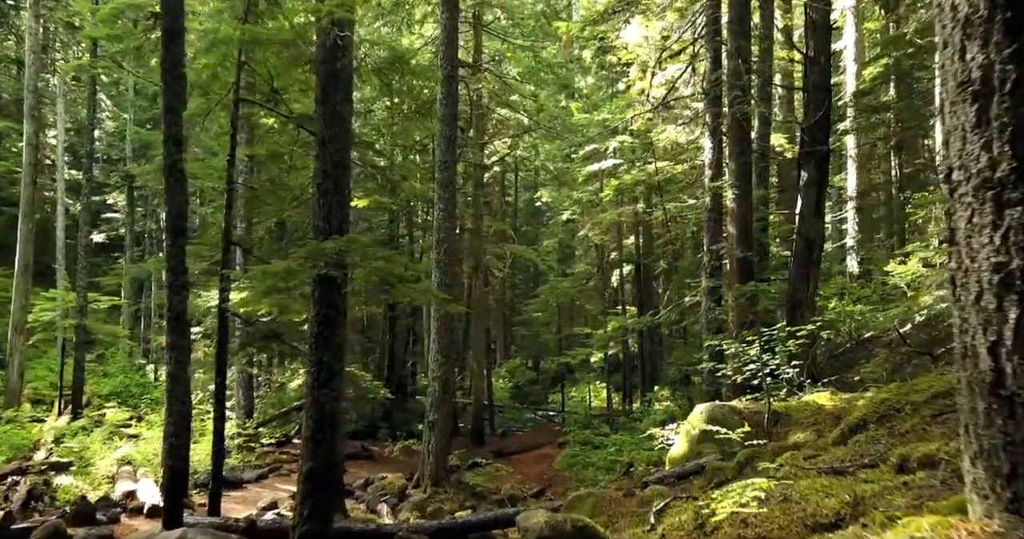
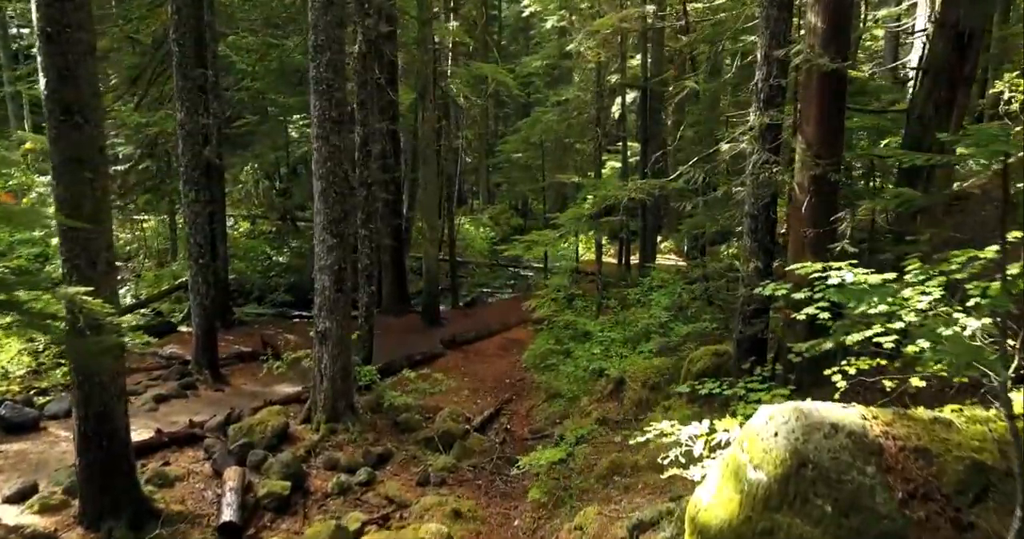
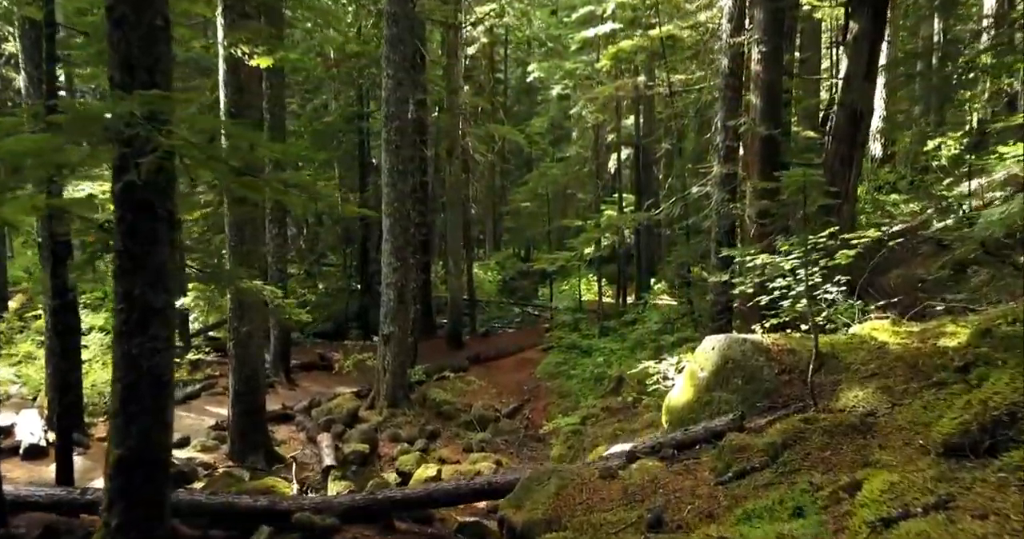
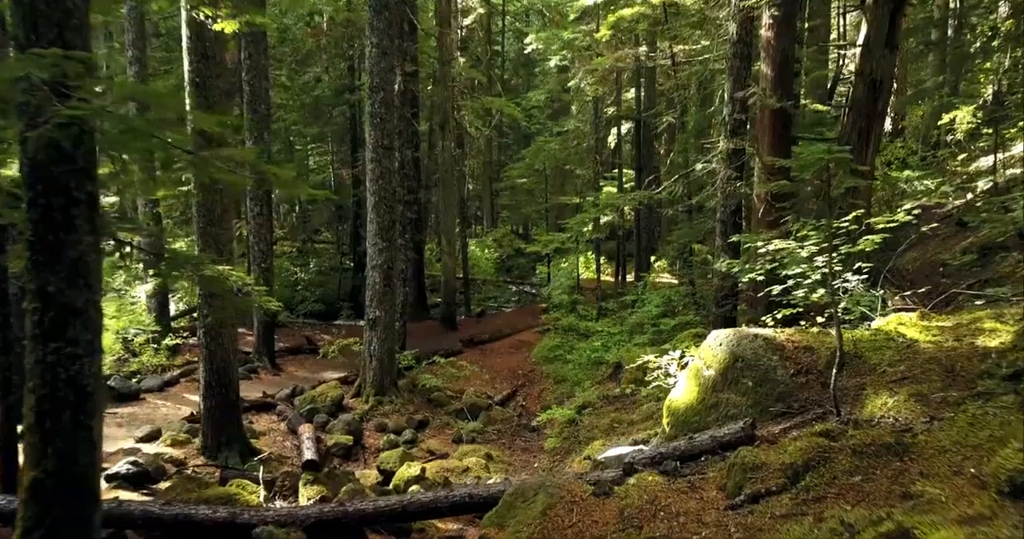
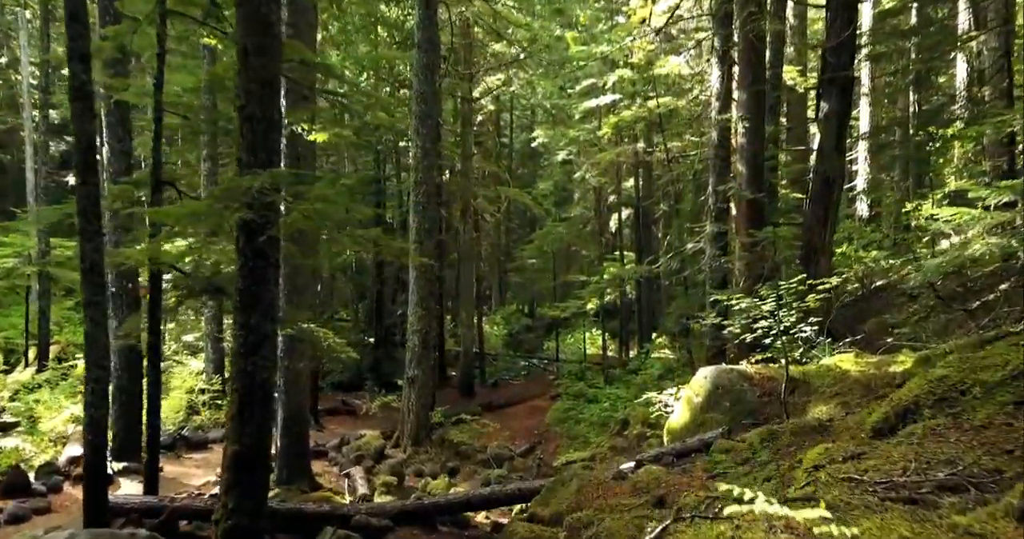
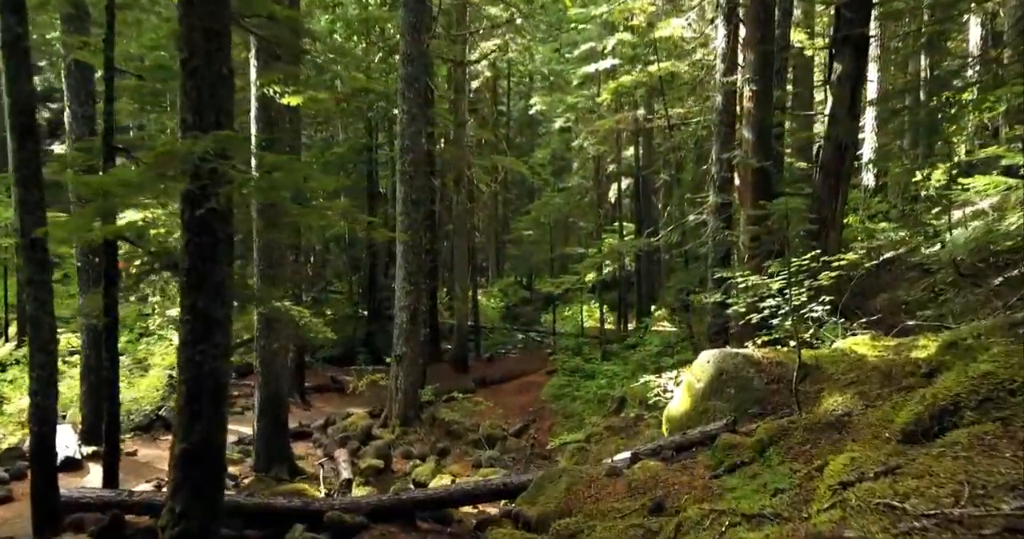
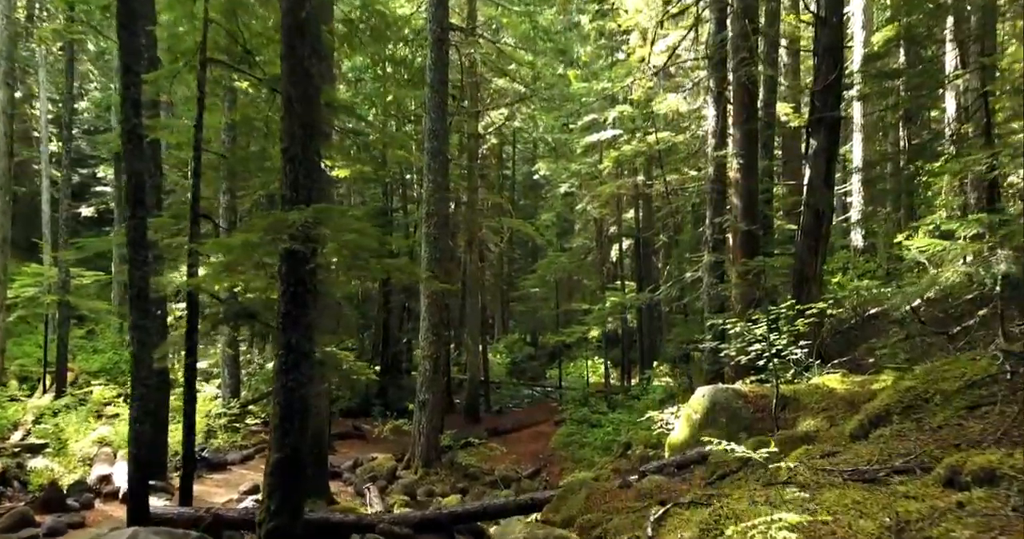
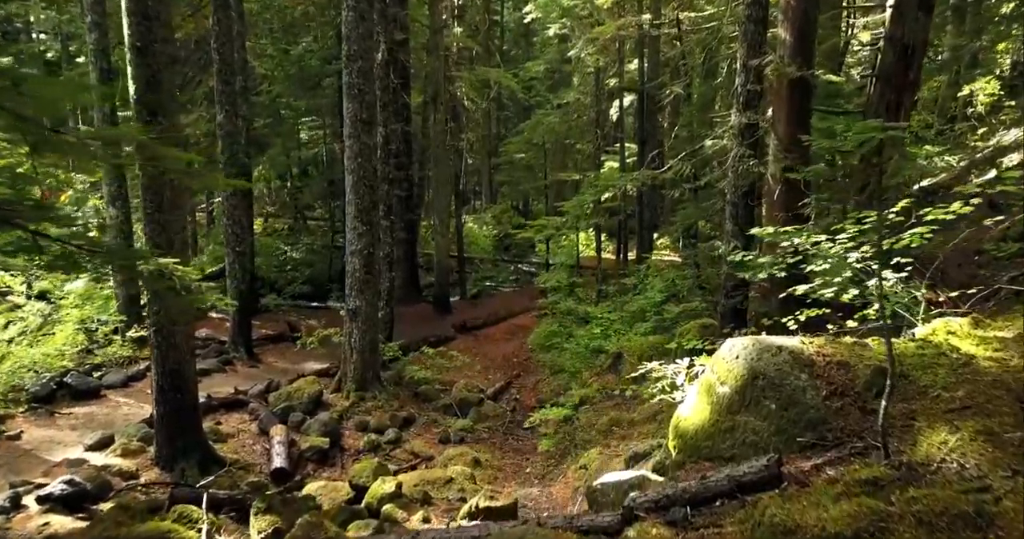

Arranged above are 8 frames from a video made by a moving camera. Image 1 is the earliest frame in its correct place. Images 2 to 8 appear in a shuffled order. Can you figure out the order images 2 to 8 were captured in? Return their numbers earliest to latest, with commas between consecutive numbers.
7, 5, 6, 3, 4, 8, 2
